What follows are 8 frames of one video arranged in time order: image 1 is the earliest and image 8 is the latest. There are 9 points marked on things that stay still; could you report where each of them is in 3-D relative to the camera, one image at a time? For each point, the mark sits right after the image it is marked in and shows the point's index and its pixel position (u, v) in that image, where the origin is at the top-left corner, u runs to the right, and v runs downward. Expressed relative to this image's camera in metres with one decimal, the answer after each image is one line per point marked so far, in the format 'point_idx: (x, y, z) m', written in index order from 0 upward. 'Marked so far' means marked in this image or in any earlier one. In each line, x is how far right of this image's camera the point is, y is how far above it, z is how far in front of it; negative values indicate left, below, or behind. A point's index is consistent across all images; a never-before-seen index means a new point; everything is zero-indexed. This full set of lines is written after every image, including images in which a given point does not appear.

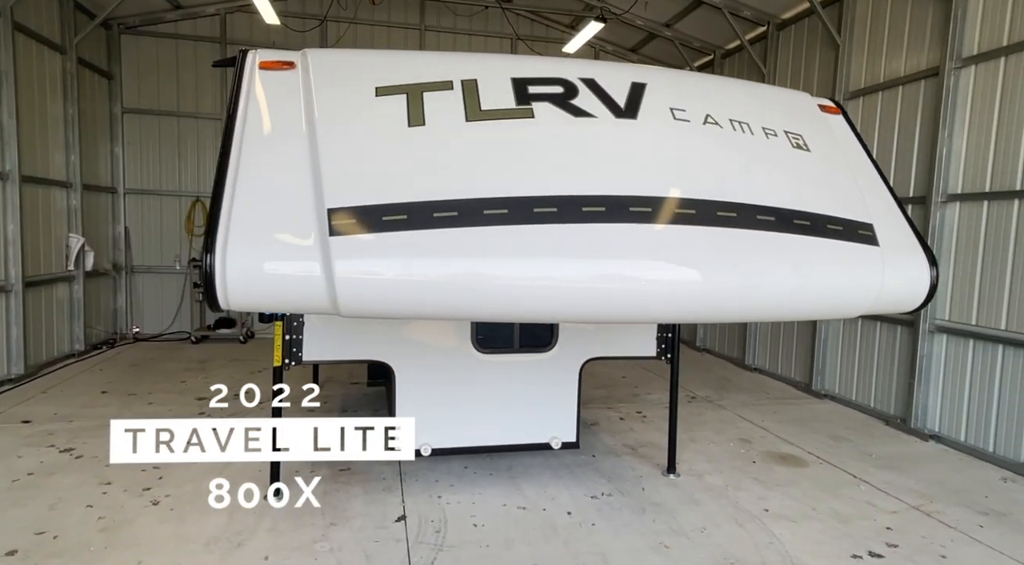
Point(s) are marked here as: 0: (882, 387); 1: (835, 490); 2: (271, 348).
0: (+2.9, -0.8, +5.0) m
1: (+1.8, -1.2, +3.6) m
2: (-2.6, -0.7, +6.8) m
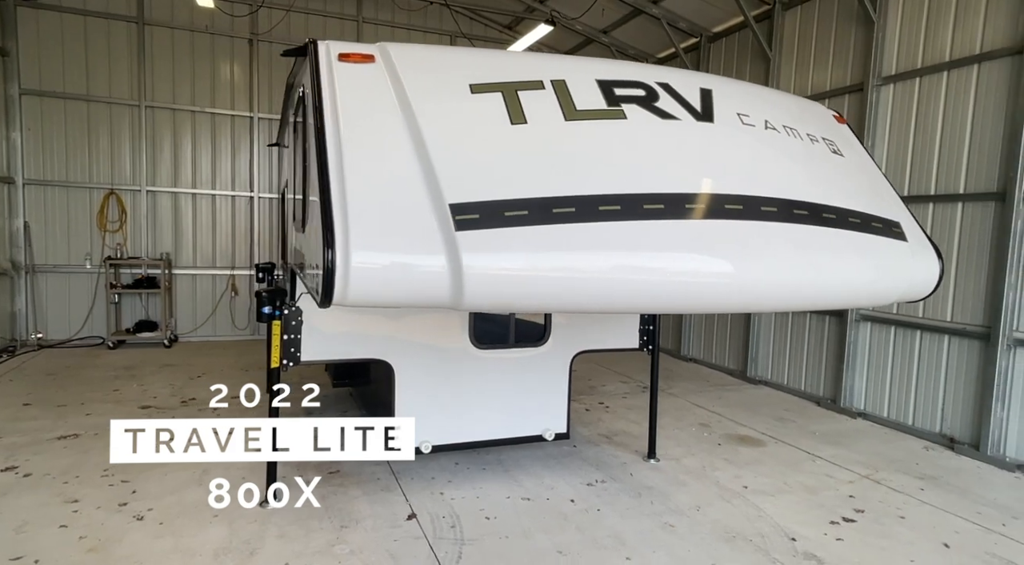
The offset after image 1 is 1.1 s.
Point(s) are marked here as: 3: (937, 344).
0: (+2.6, -0.8, +5.5) m
1: (+1.8, -1.1, +3.9) m
2: (-3.1, -0.7, +6.4) m
3: (+3.0, -0.4, +4.5) m
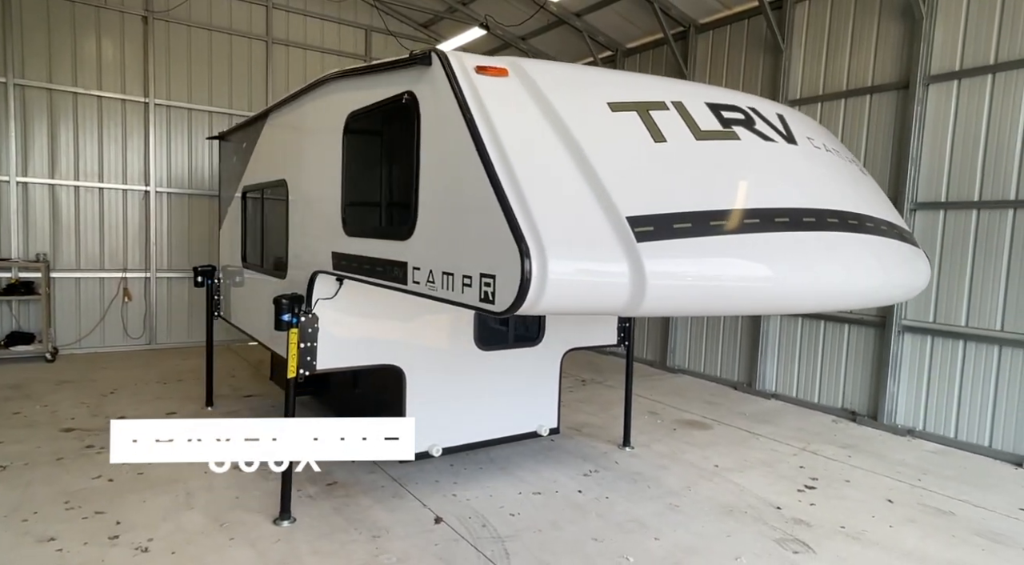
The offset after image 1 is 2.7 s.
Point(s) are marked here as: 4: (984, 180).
0: (+2.1, -0.7, +6.1) m
1: (+1.6, -1.1, +4.4) m
2: (-3.7, -0.8, +5.7) m
3: (+2.7, -0.4, +5.3) m
4: (+3.3, +0.7, +4.4) m
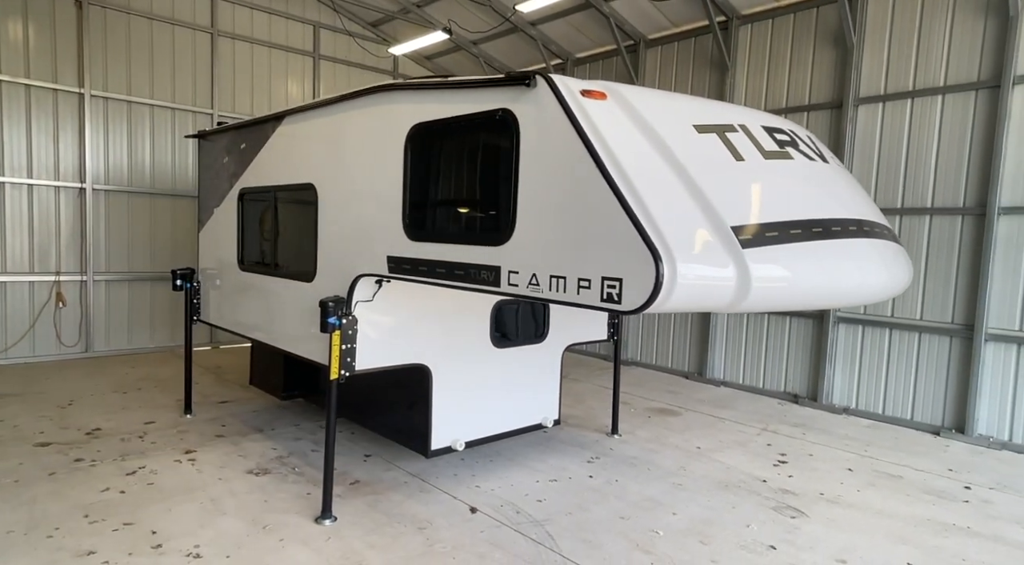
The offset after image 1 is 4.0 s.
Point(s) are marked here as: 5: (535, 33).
0: (+1.7, -0.7, +6.6) m
1: (+1.5, -1.1, +4.9) m
2: (-3.9, -0.8, +5.4) m
3: (+2.5, -0.4, +5.8) m
4: (+3.2, +0.7, +5.1) m
5: (+0.3, +2.8, +7.0) m
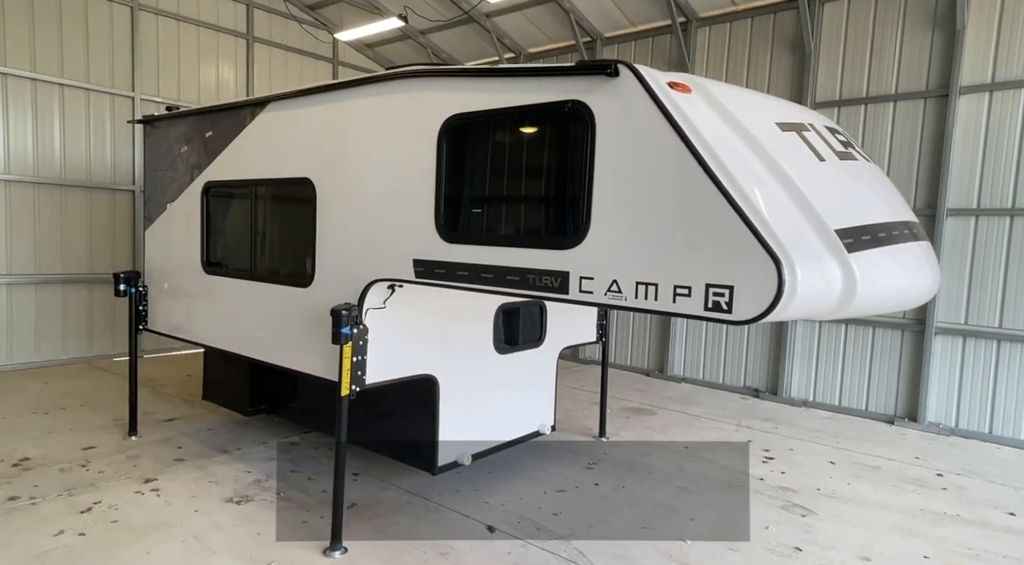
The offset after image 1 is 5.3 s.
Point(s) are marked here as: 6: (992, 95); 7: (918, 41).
0: (+1.3, -0.7, +6.6) m
1: (+1.4, -1.1, +4.9) m
2: (-4.1, -0.8, +4.6) m
3: (+2.2, -0.4, +6.0) m
4: (+3.0, +0.8, +5.4) m
5: (-0.2, +2.8, +6.8) m
6: (+3.6, +1.4, +4.8) m
7: (+3.2, +1.9, +5.1) m
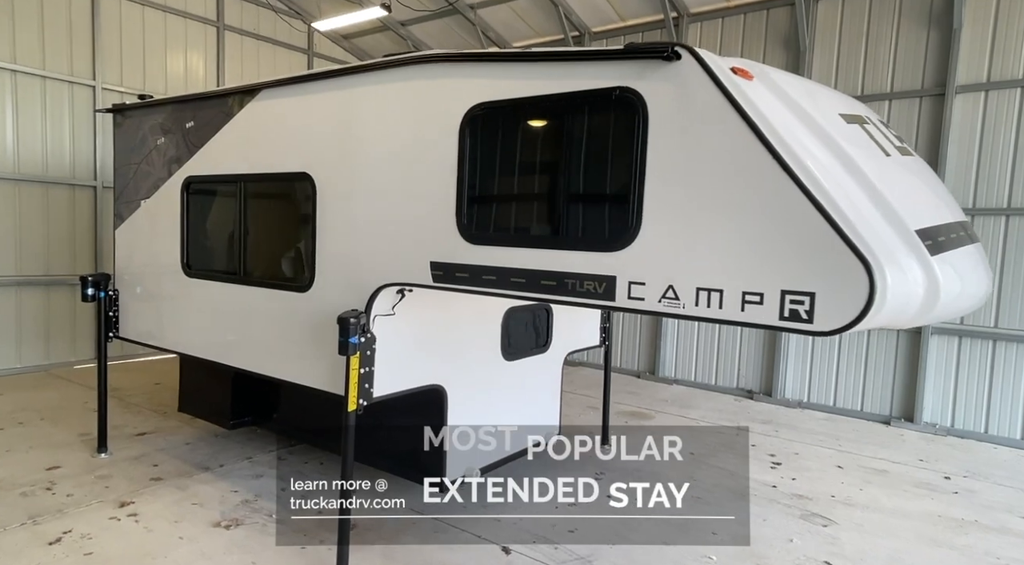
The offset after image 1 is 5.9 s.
0: (+1.2, -0.7, +6.5) m
1: (+1.3, -1.1, +4.8) m
2: (-4.1, -0.9, +4.2) m
3: (+2.1, -0.4, +5.9) m
4: (+2.9, +0.8, +5.3) m
5: (-0.4, +2.8, +6.6) m
6: (+3.6, +1.4, +4.8) m
7: (+3.2, +1.9, +5.0) m
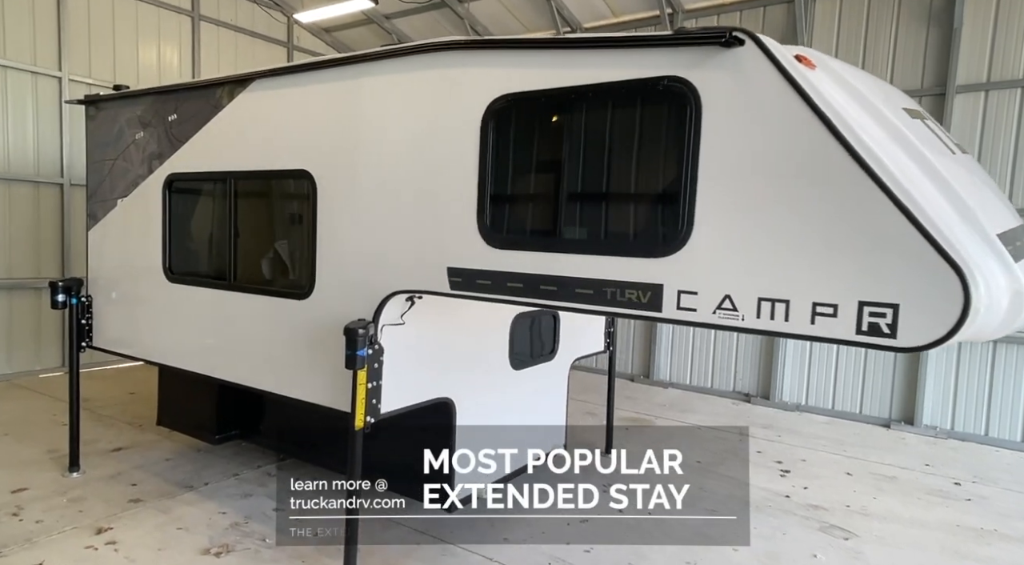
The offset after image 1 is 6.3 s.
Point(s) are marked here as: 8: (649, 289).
0: (+1.1, -0.7, +6.4) m
1: (+1.3, -1.1, +4.6) m
2: (-4.1, -0.9, +3.8) m
3: (+2.0, -0.4, +5.8) m
4: (+2.8, +0.8, +5.3) m
5: (-0.5, +2.7, +6.4) m
6: (+3.5, +1.4, +4.7) m
7: (+3.1, +1.9, +5.0) m
8: (+0.4, 0.0, +1.7) m
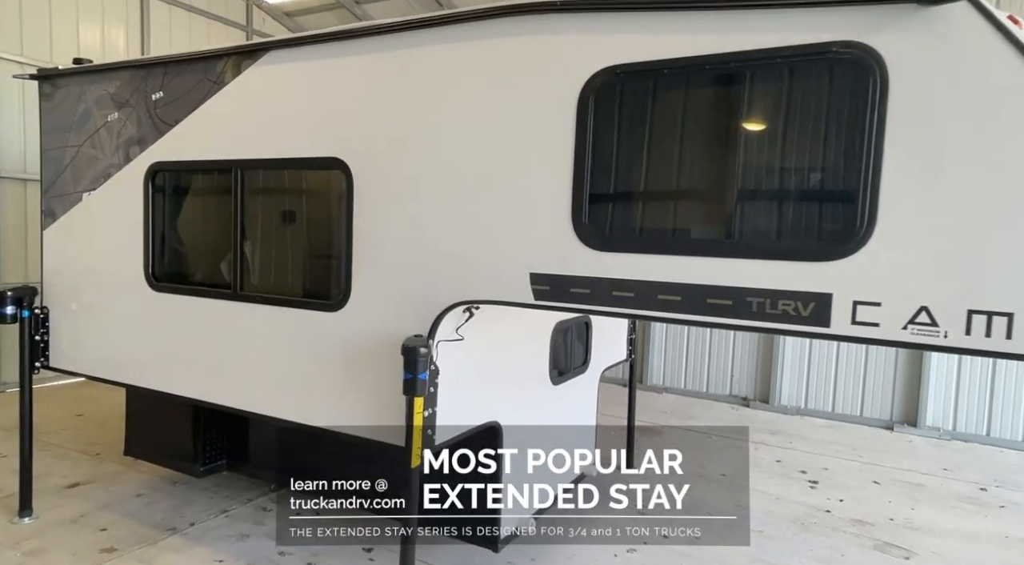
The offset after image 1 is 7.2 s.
0: (+1.0, -0.7, +6.1) m
1: (+1.4, -1.1, +4.4) m
2: (-4.0, -0.9, +3.1) m
3: (+1.9, -0.4, +5.7) m
4: (+2.8, +0.8, +5.2) m
5: (-0.6, +2.7, +6.0) m
6: (+3.5, +1.4, +4.7) m
7: (+3.1, +1.9, +4.9) m
8: (+0.7, 0.0, +1.4) m
